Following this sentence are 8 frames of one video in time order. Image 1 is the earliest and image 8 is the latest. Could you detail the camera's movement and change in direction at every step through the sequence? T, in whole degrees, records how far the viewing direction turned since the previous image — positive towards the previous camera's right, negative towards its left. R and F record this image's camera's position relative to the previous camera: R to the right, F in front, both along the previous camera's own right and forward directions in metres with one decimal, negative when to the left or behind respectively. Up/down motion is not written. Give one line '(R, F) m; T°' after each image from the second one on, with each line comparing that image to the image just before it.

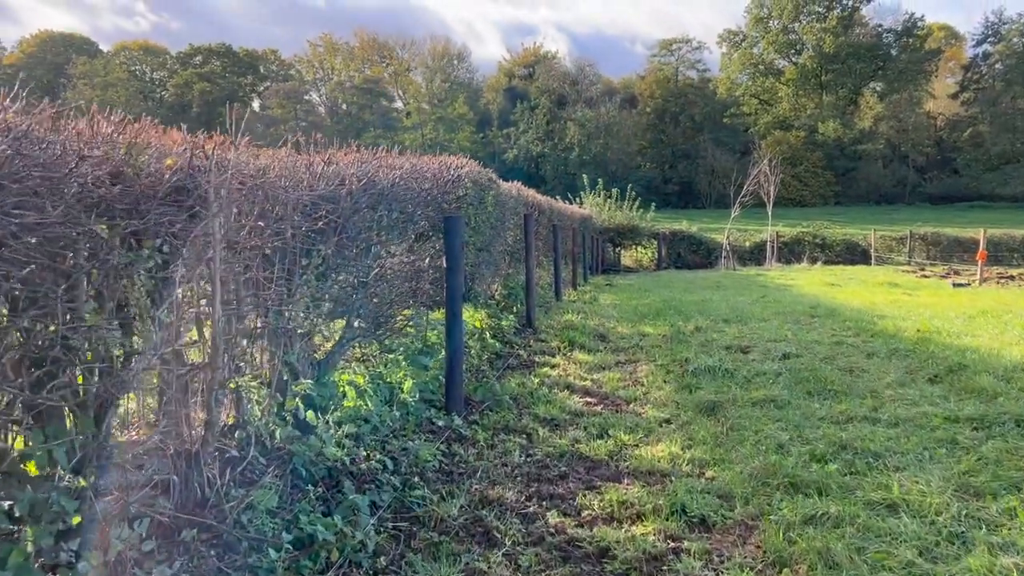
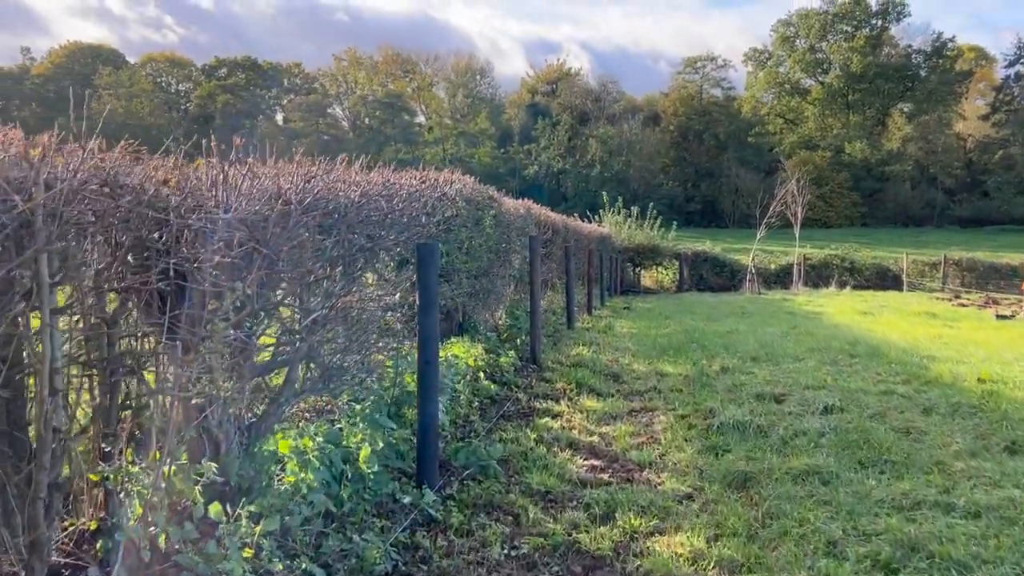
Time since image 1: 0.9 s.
(+0.2, +1.0) m; -1°
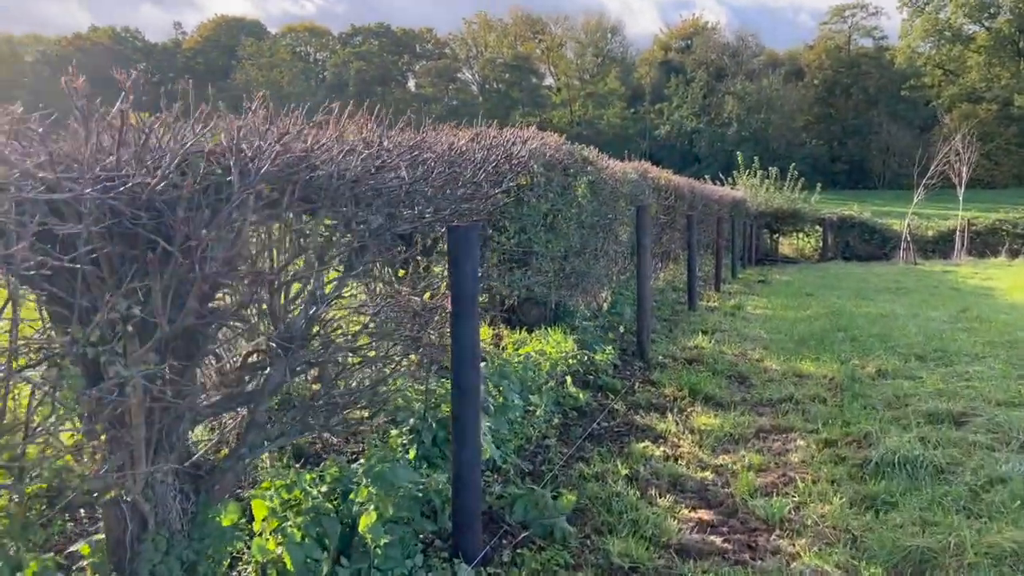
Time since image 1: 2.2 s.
(+0.2, +1.4) m; -9°
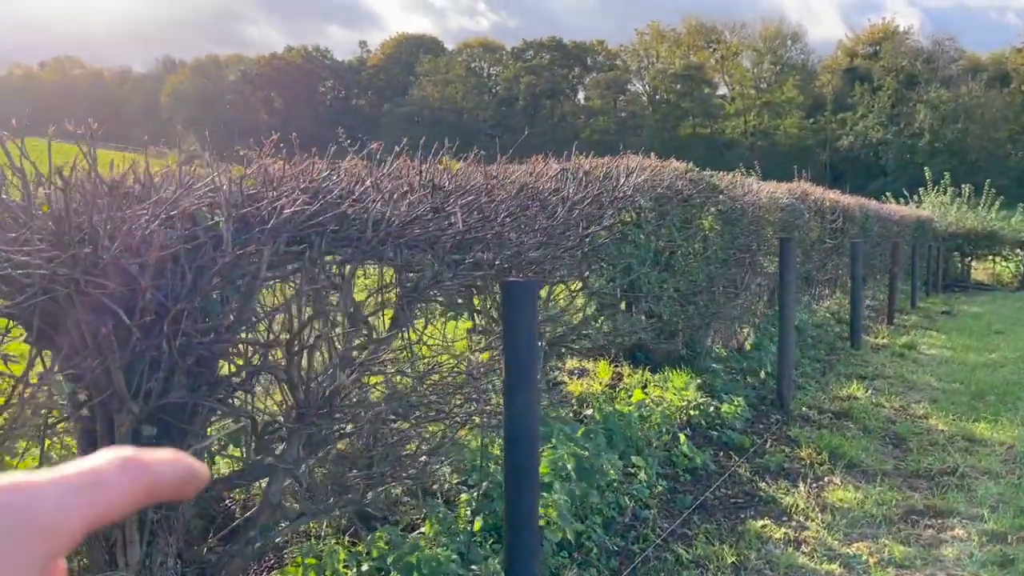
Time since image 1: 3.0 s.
(+0.3, +0.5) m; -11°
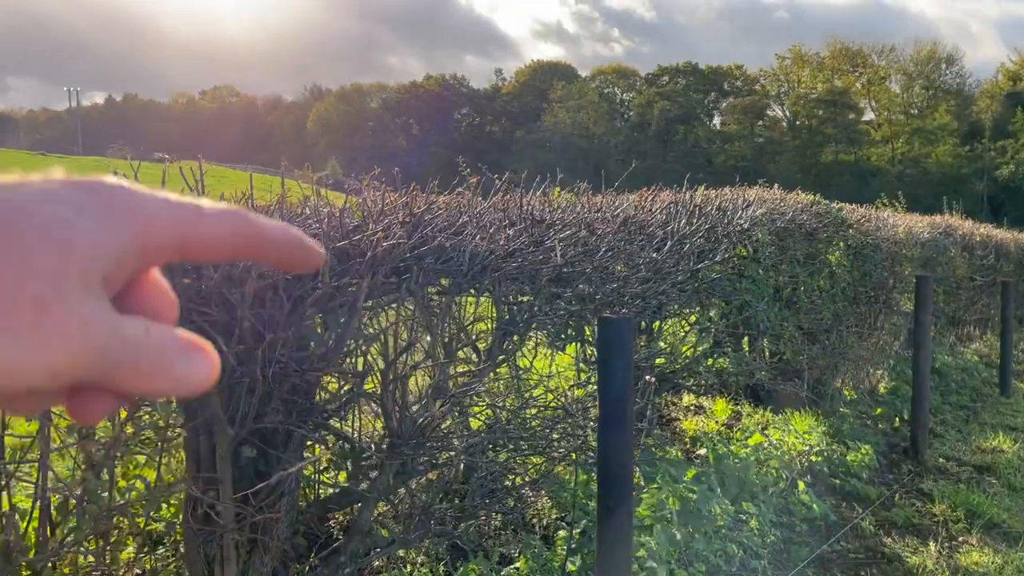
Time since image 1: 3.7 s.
(+0.1, 0.0) m; -9°
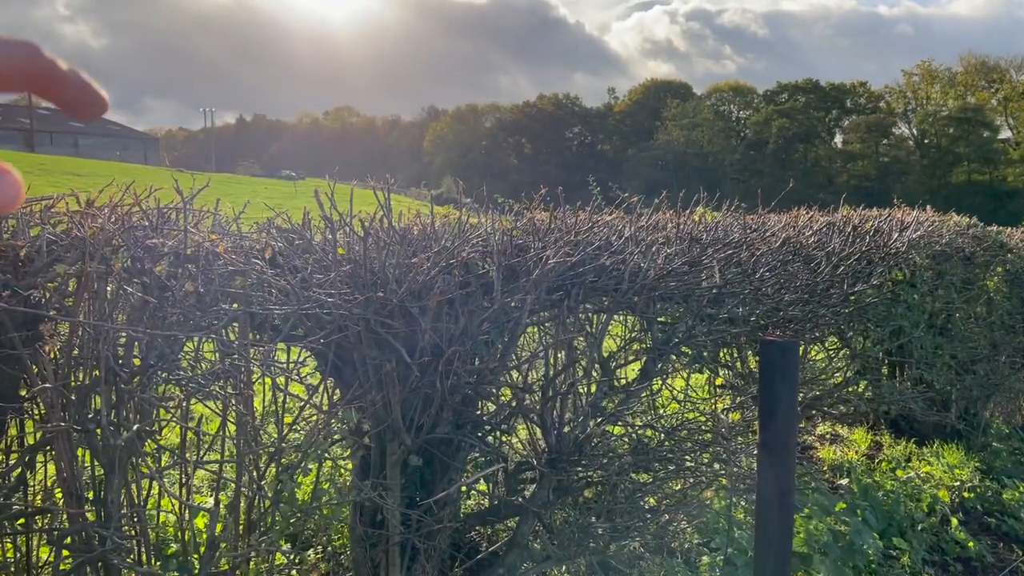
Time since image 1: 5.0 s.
(-0.2, 0.0) m; -7°
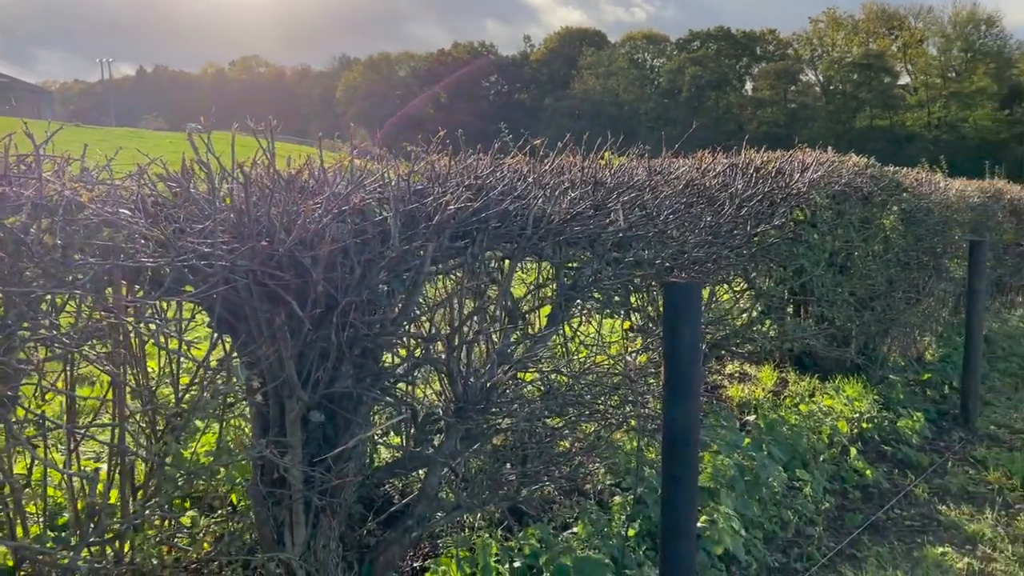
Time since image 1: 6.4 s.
(+0.1, +0.1) m; +5°
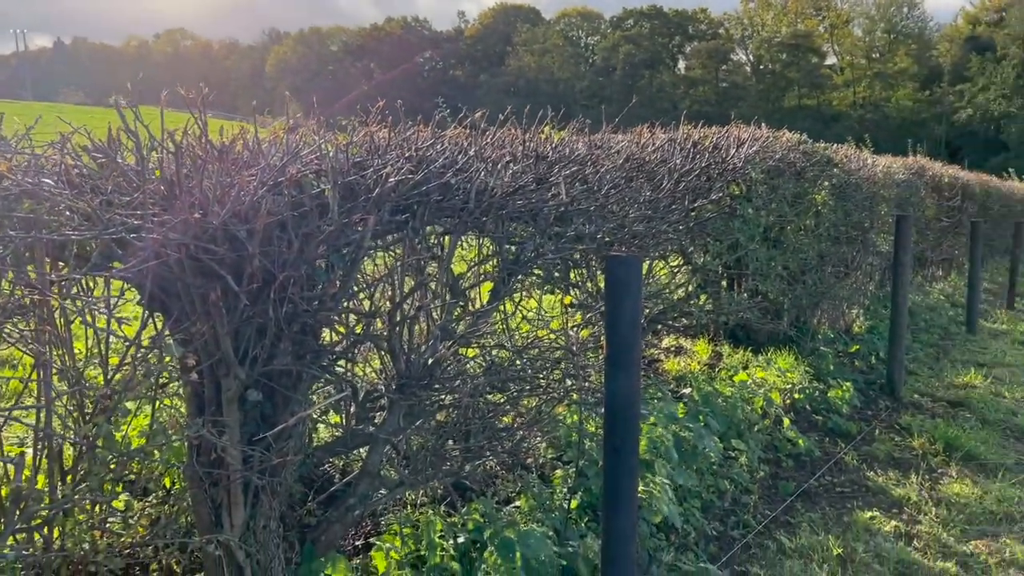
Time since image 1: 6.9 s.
(0.0, 0.0) m; +4°
